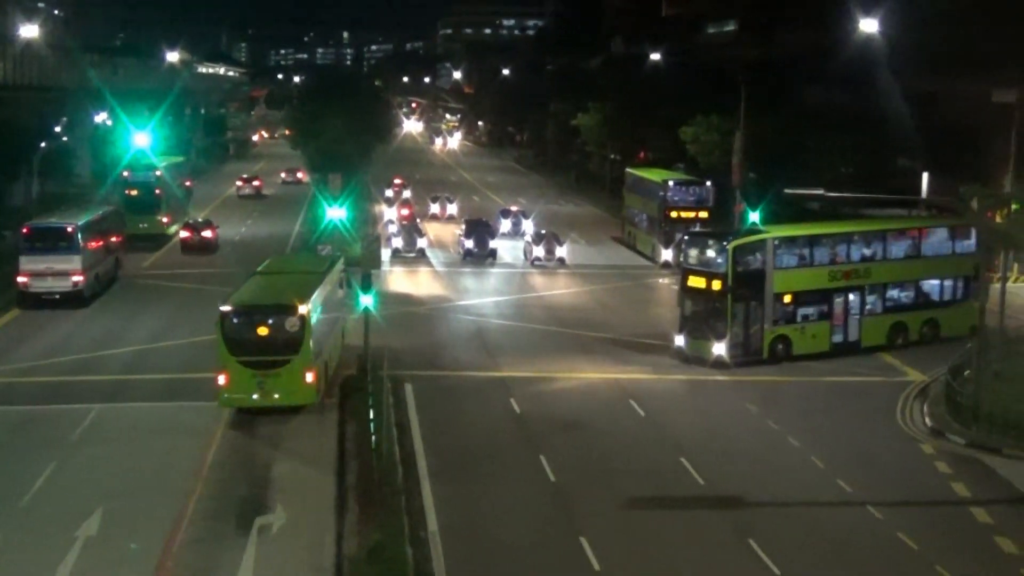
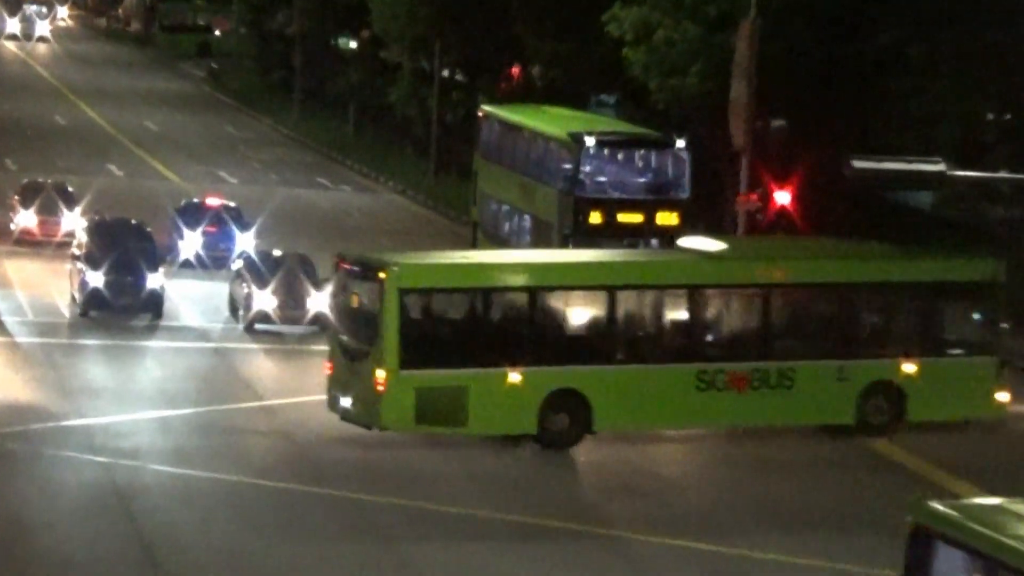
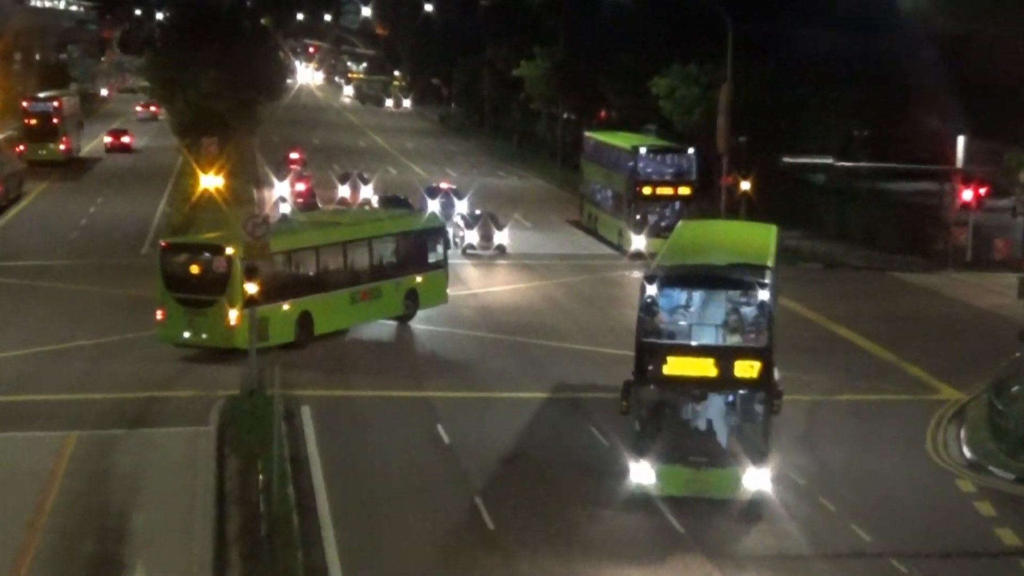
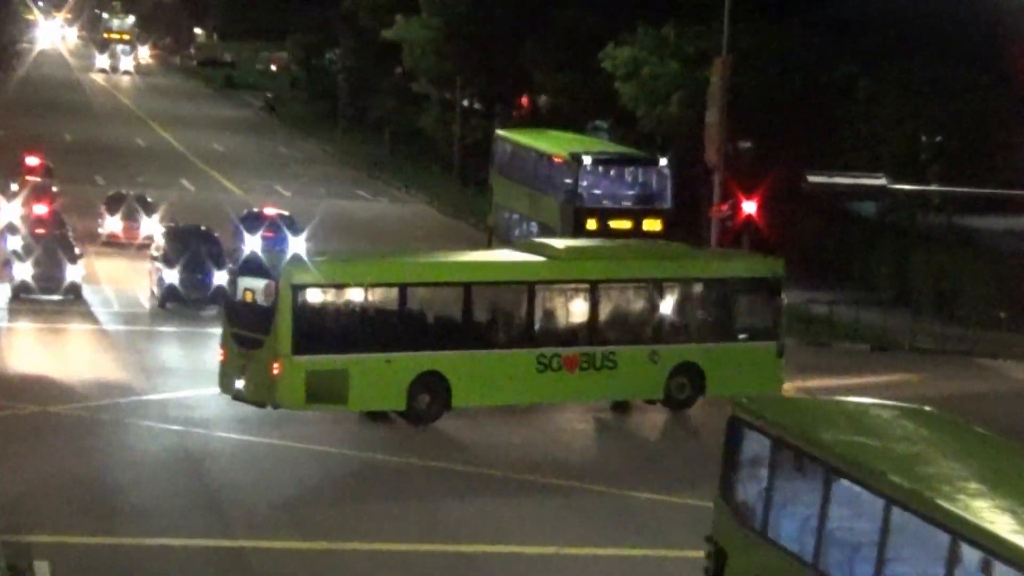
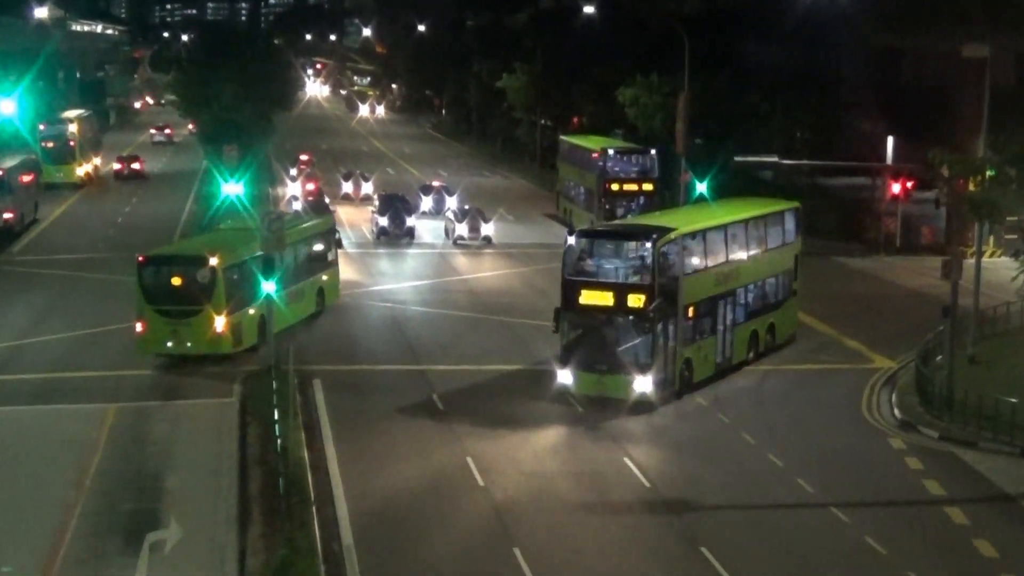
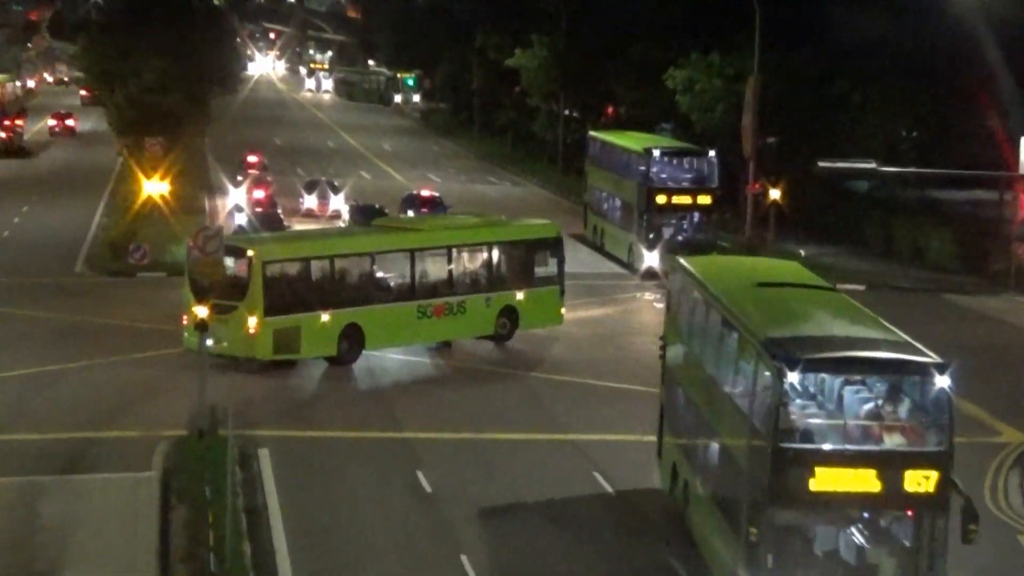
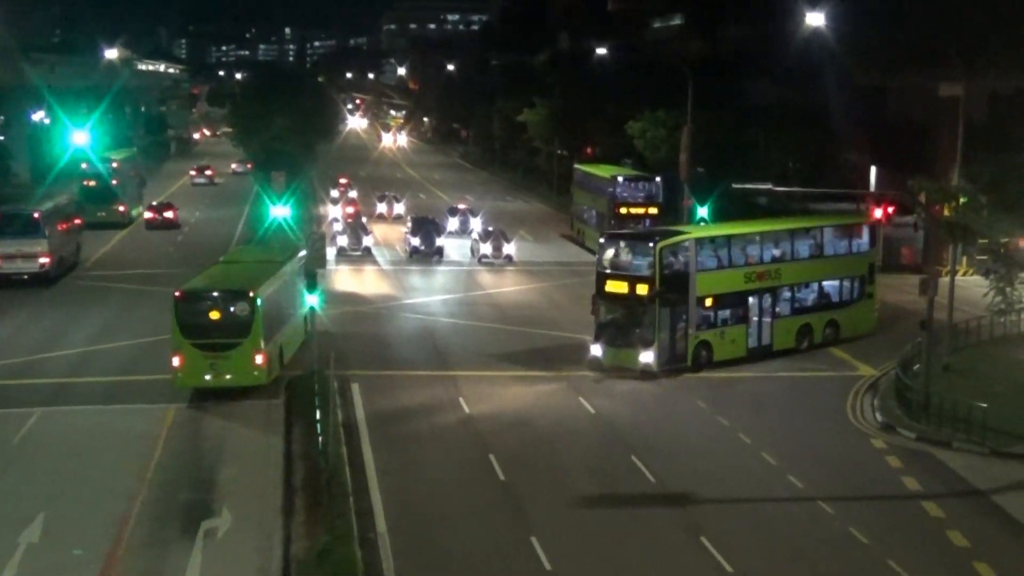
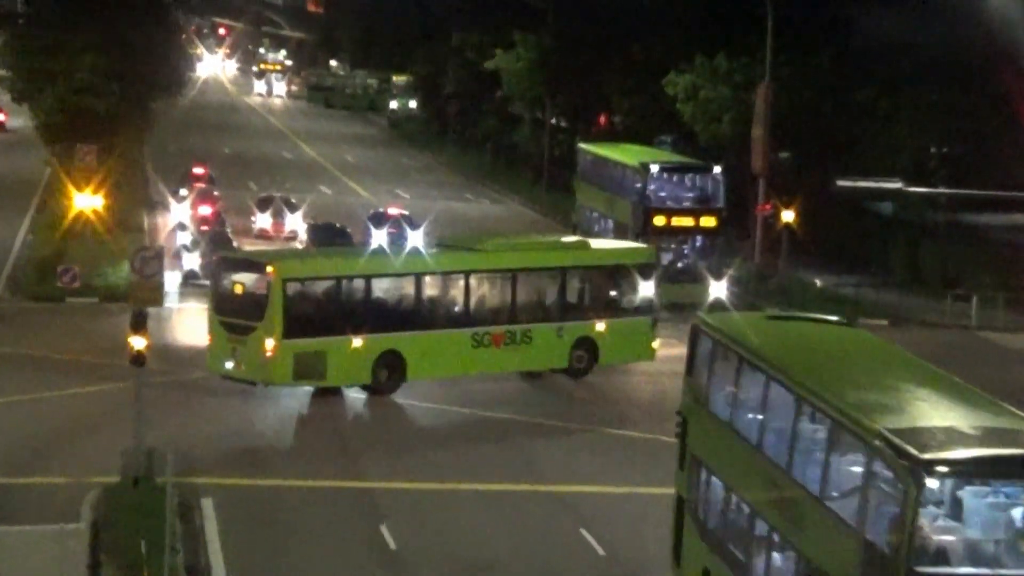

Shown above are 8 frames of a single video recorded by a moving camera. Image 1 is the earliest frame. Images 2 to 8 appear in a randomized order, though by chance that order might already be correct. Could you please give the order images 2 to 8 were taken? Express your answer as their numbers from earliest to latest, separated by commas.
7, 5, 3, 6, 8, 4, 2
